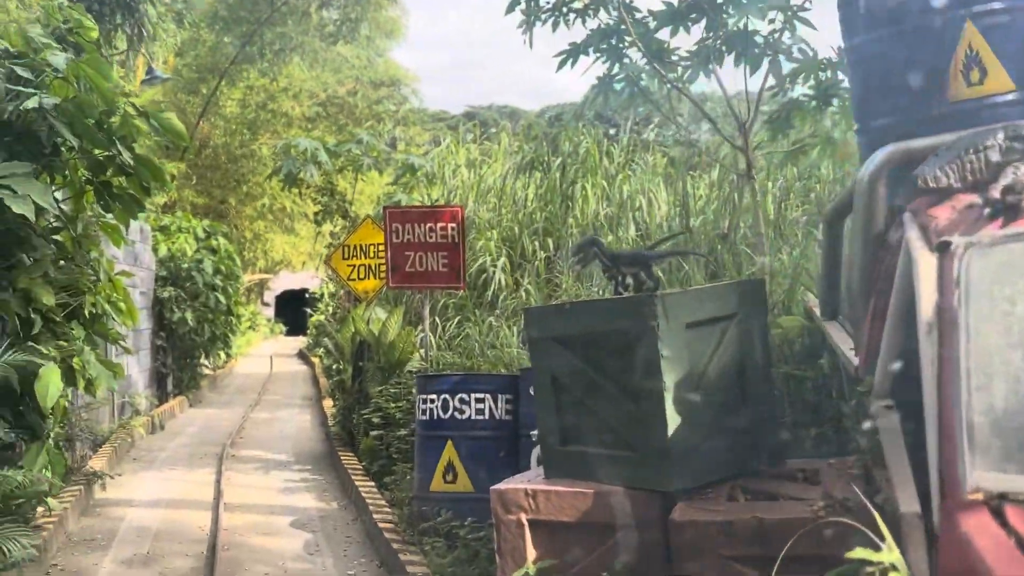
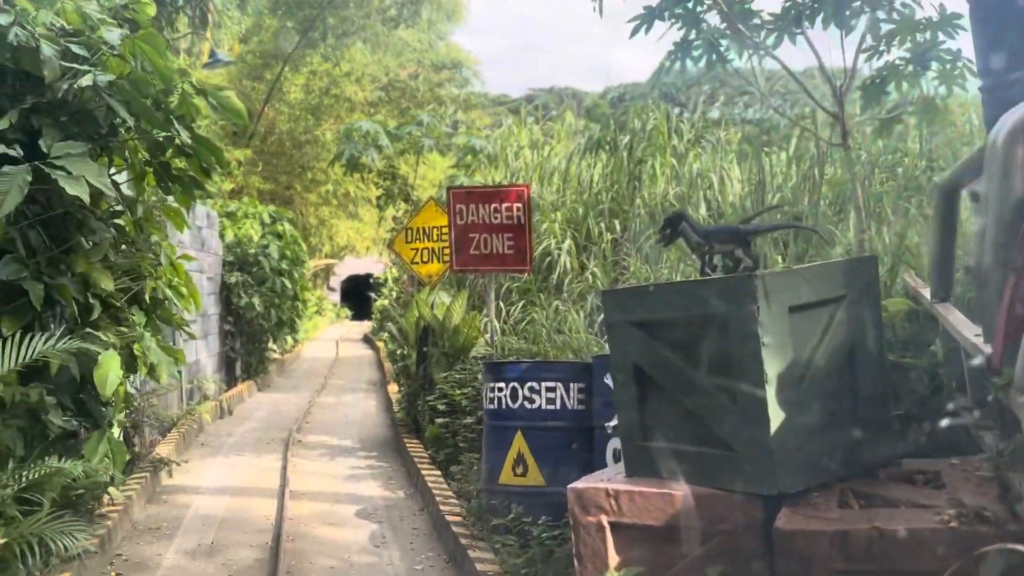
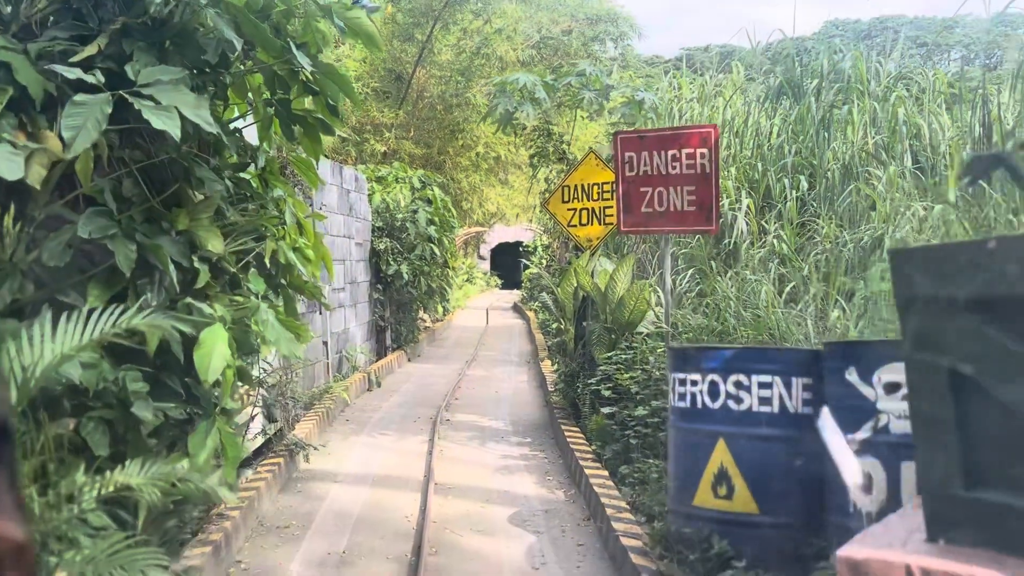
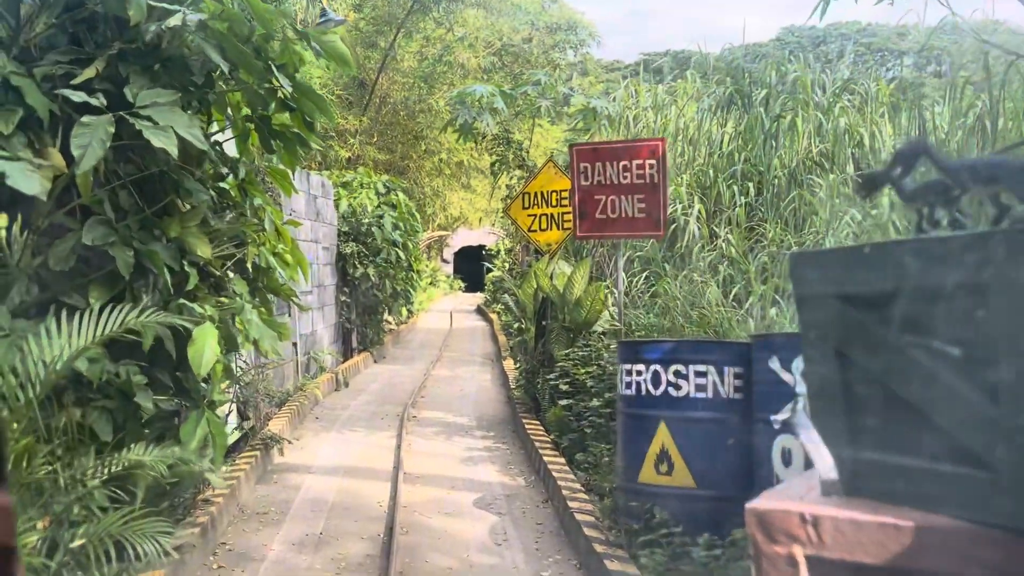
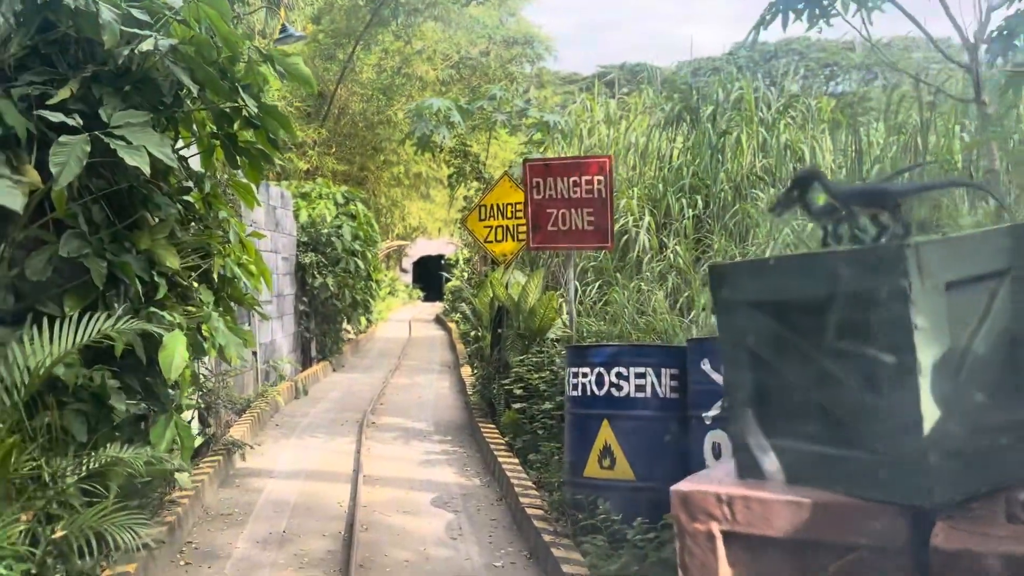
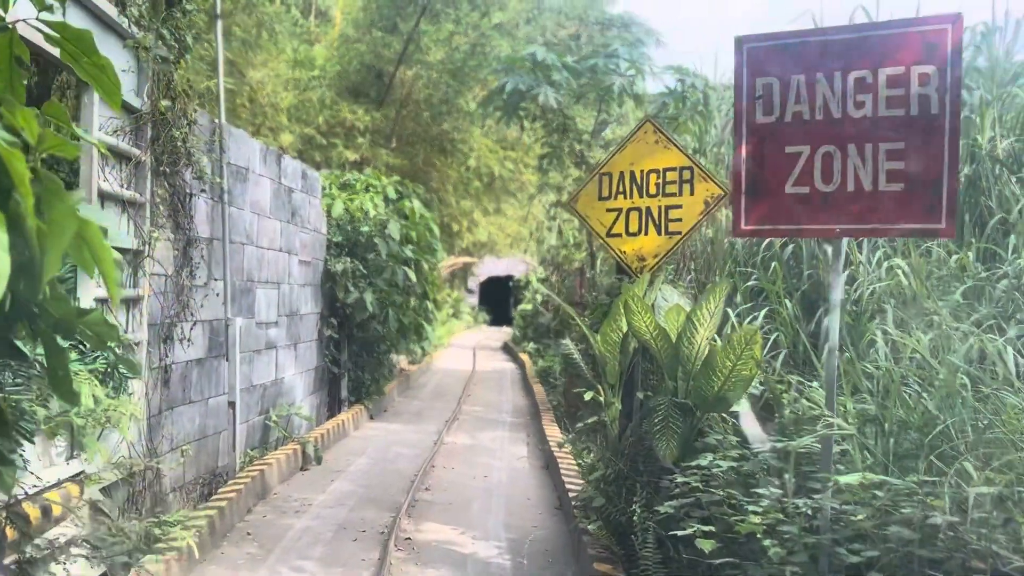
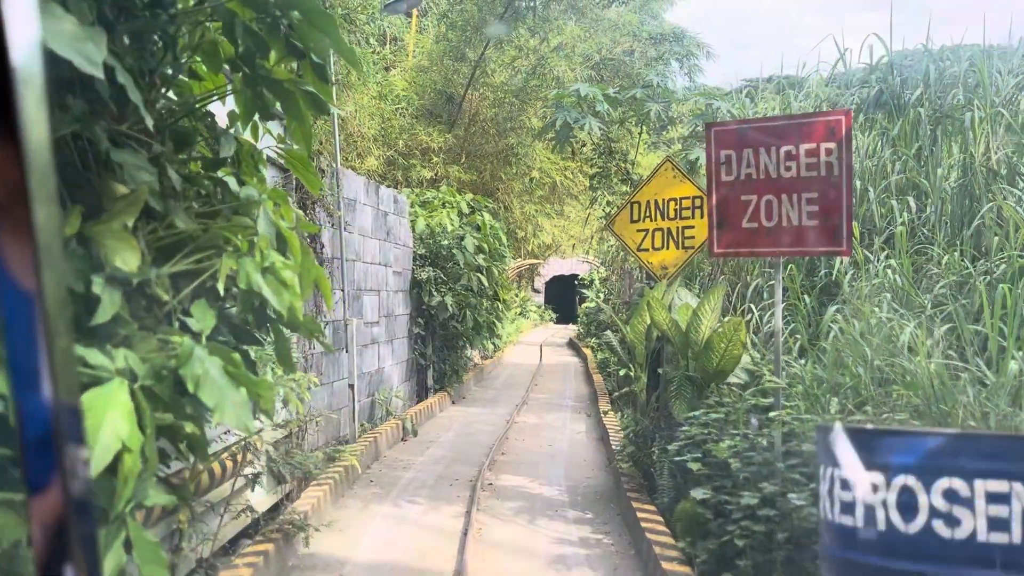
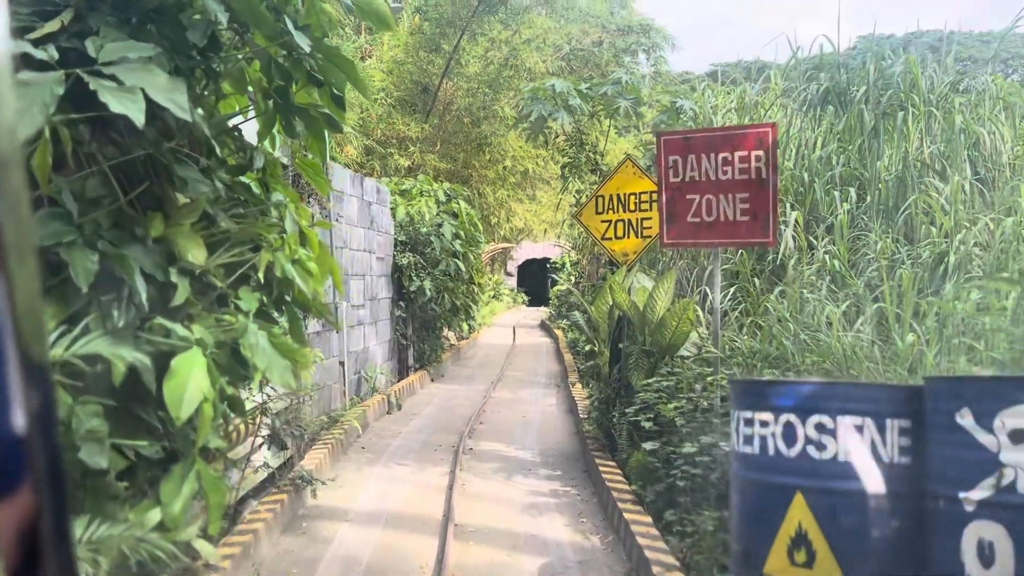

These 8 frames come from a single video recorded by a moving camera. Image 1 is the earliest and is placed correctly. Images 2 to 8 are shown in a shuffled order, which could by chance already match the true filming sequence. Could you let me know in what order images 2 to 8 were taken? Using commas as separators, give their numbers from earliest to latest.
2, 5, 4, 3, 8, 7, 6
